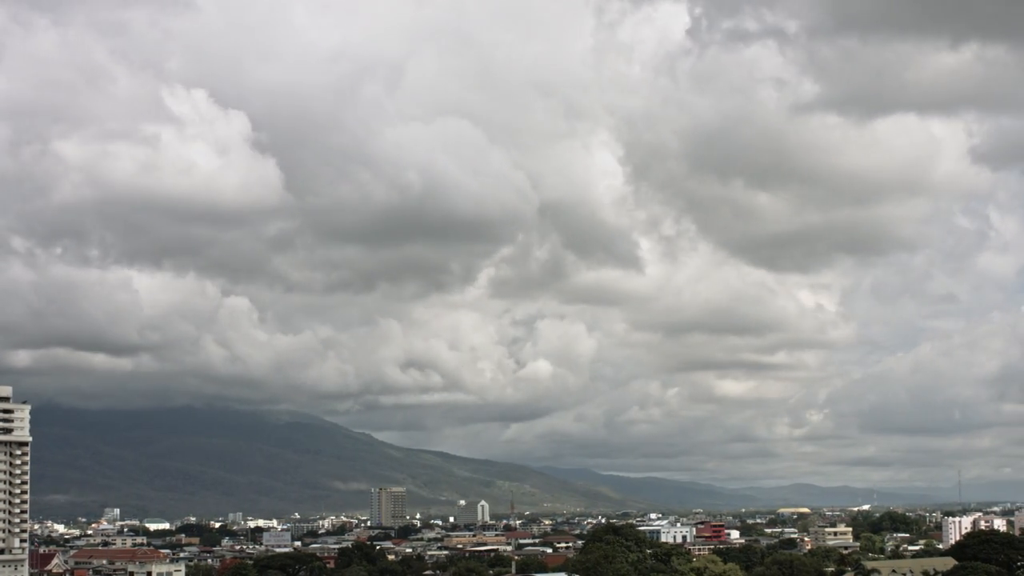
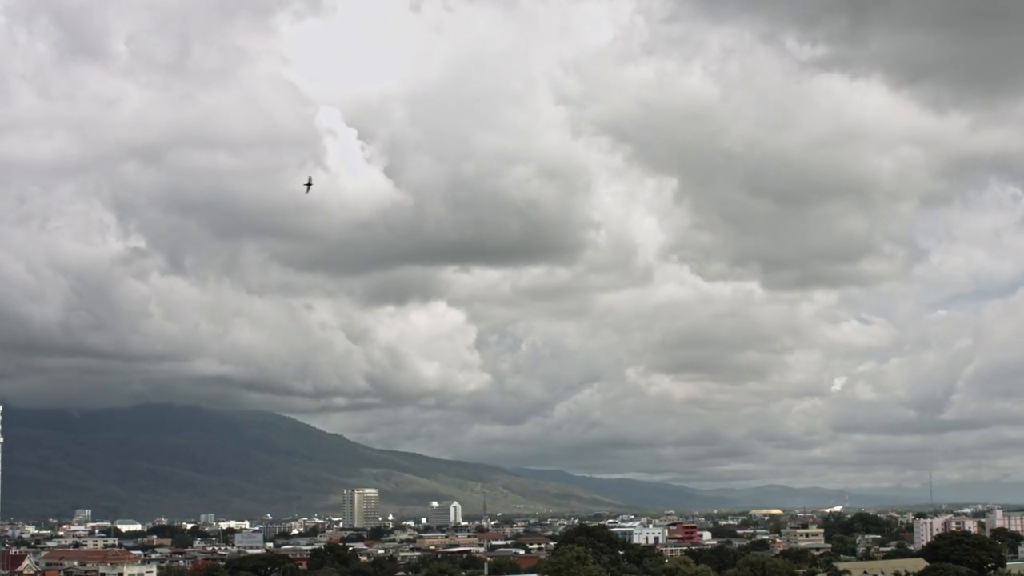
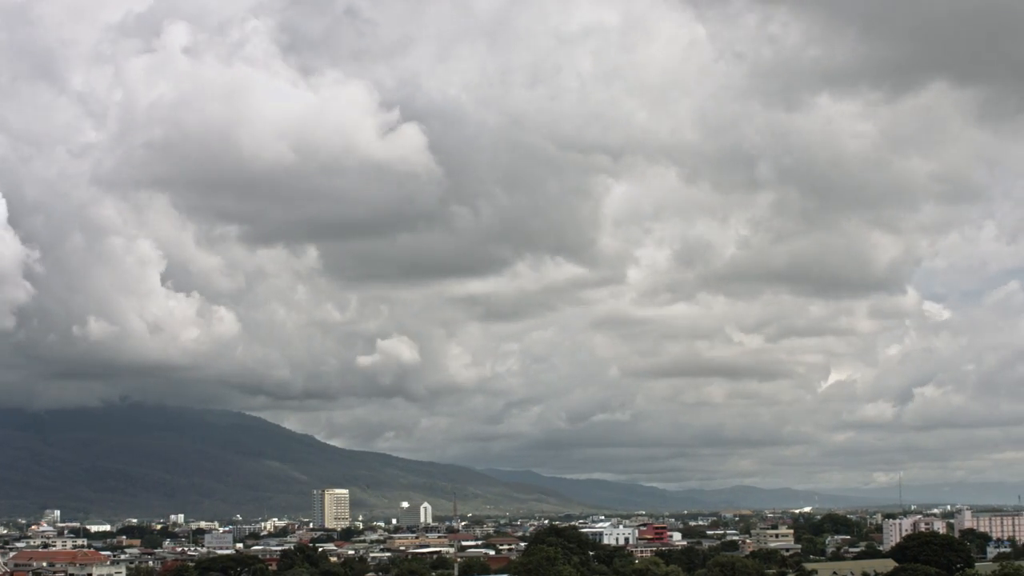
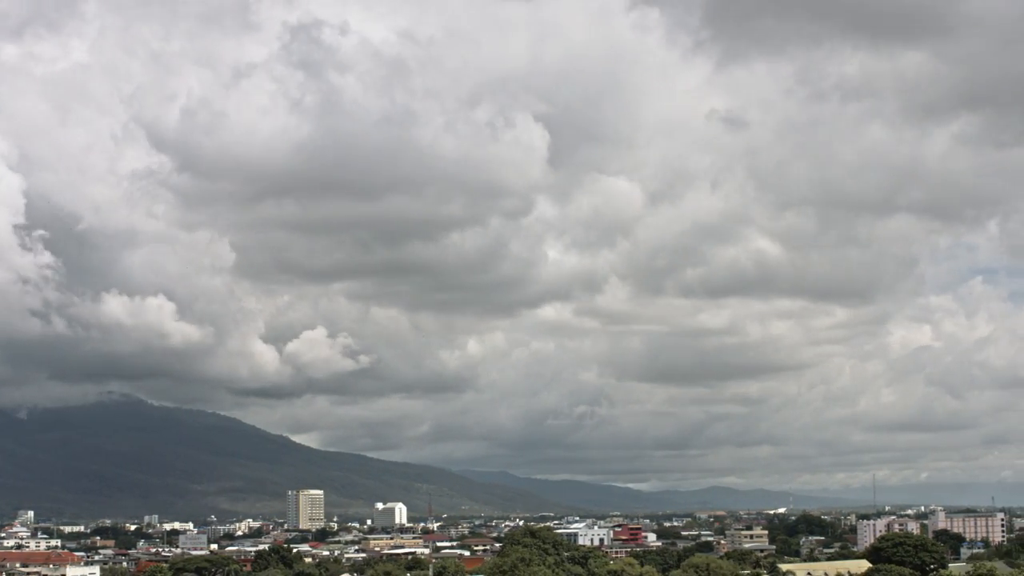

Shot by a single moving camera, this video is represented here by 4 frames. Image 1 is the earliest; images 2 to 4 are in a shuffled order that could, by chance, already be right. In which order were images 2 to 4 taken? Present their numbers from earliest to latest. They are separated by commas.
2, 3, 4
